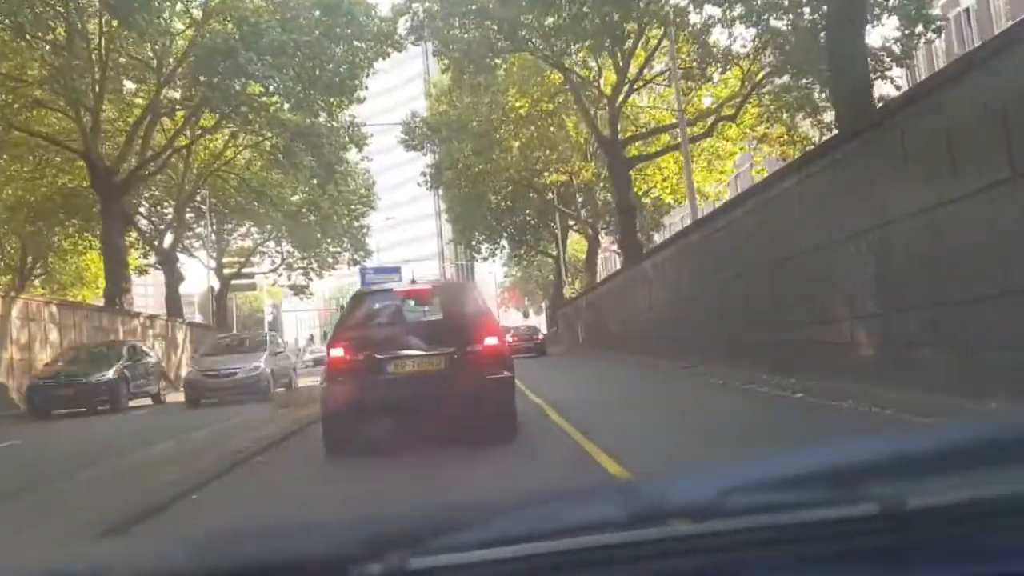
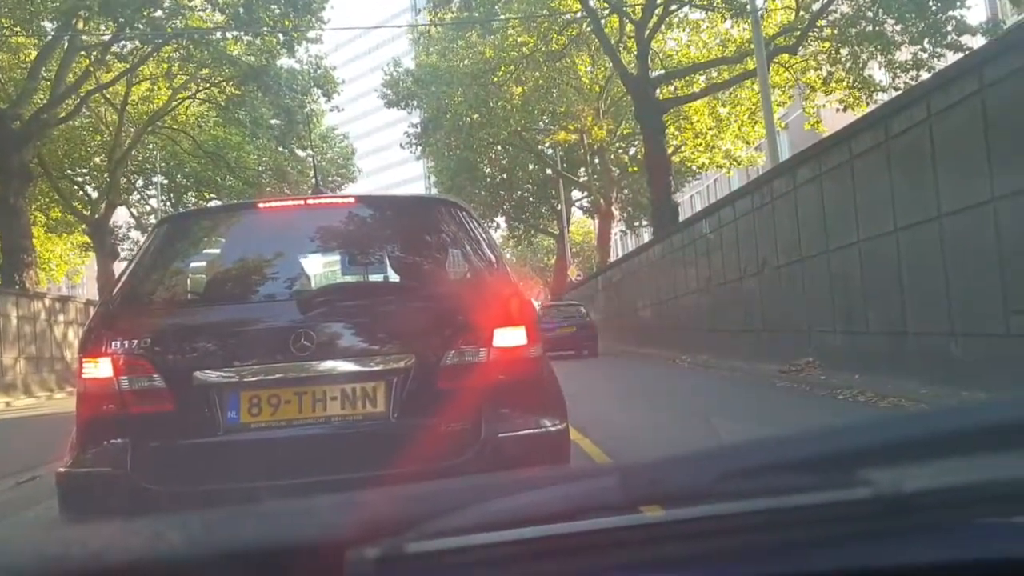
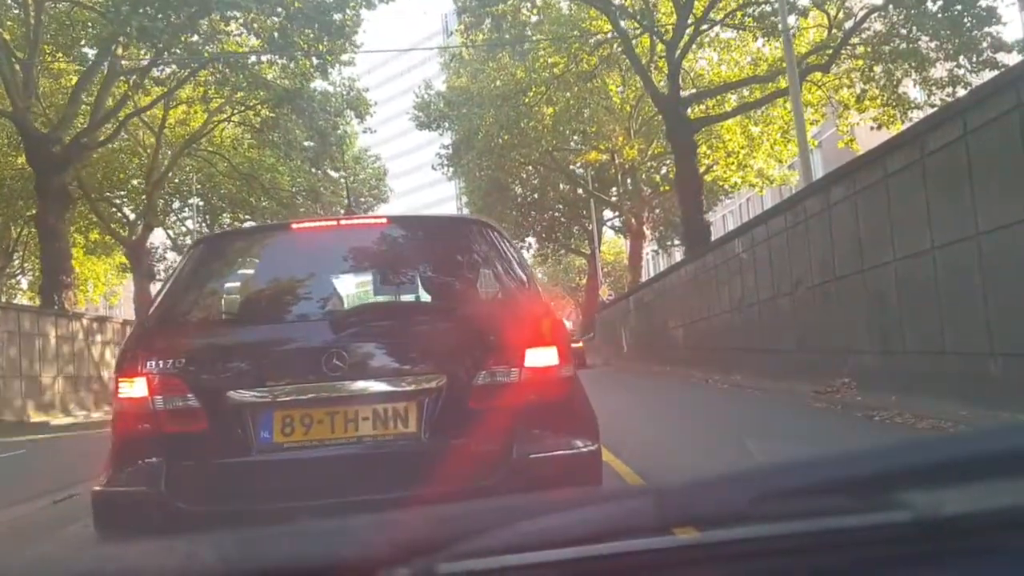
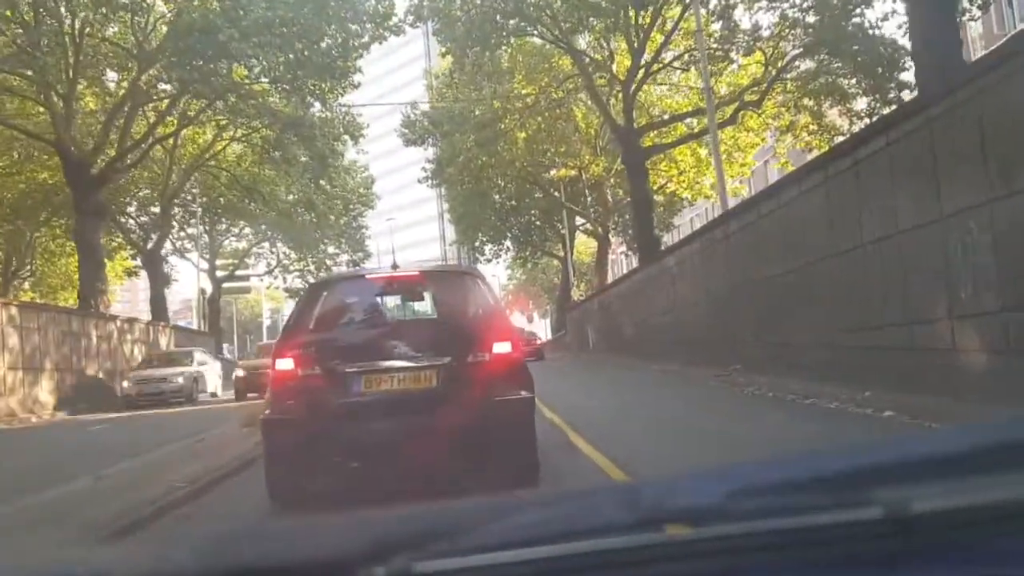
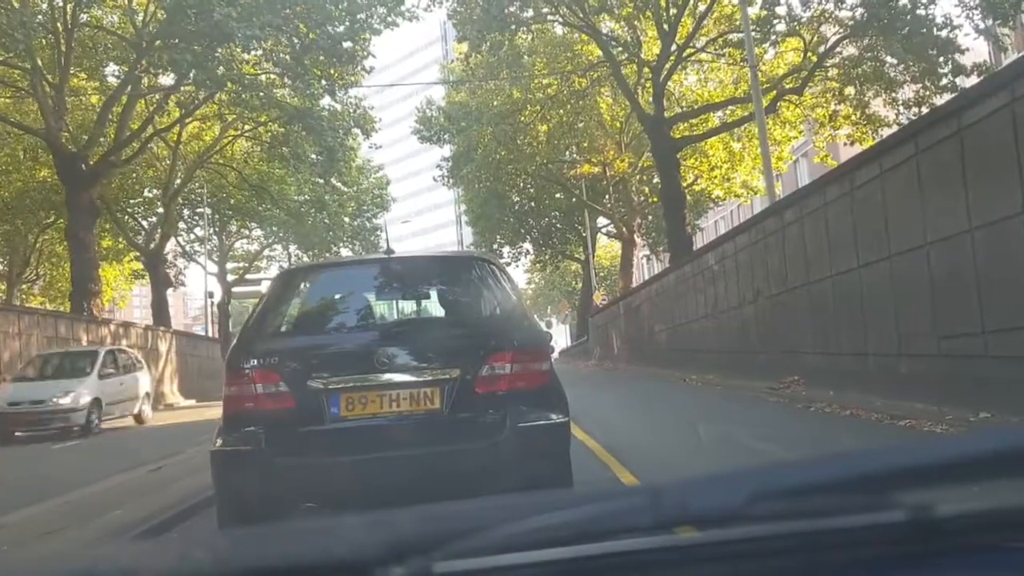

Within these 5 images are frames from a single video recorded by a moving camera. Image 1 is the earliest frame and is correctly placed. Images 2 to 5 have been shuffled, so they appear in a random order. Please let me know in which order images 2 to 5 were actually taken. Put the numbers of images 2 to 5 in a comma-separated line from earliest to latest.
4, 5, 3, 2
